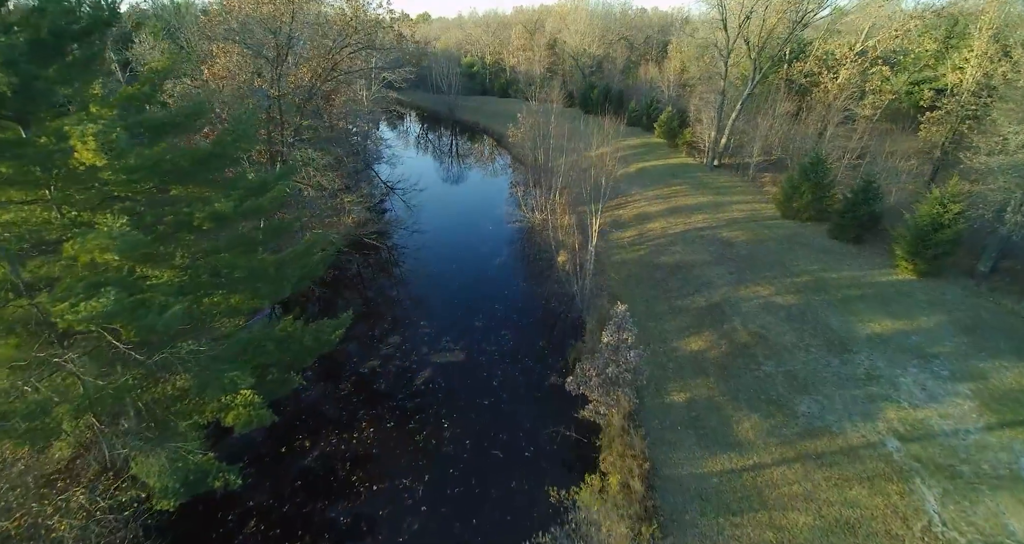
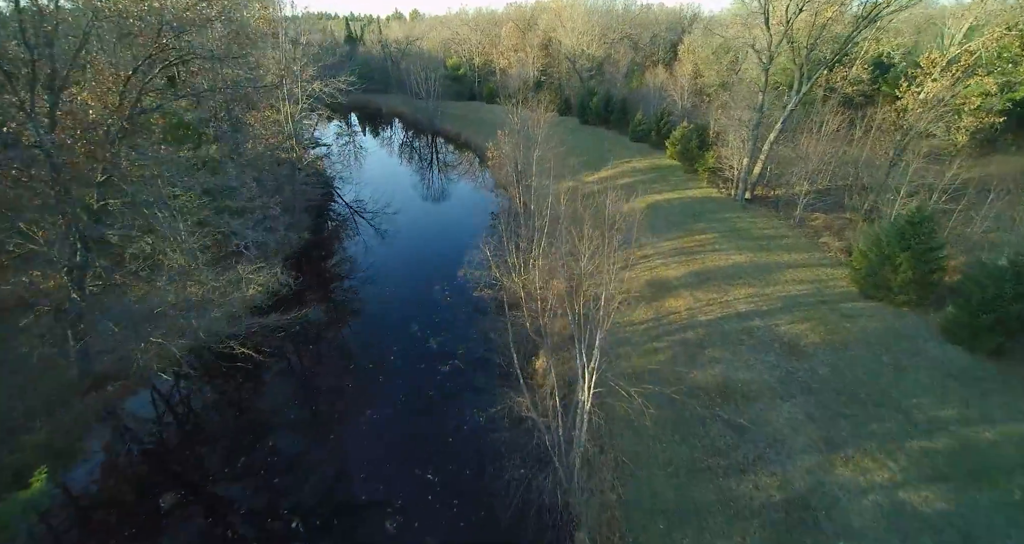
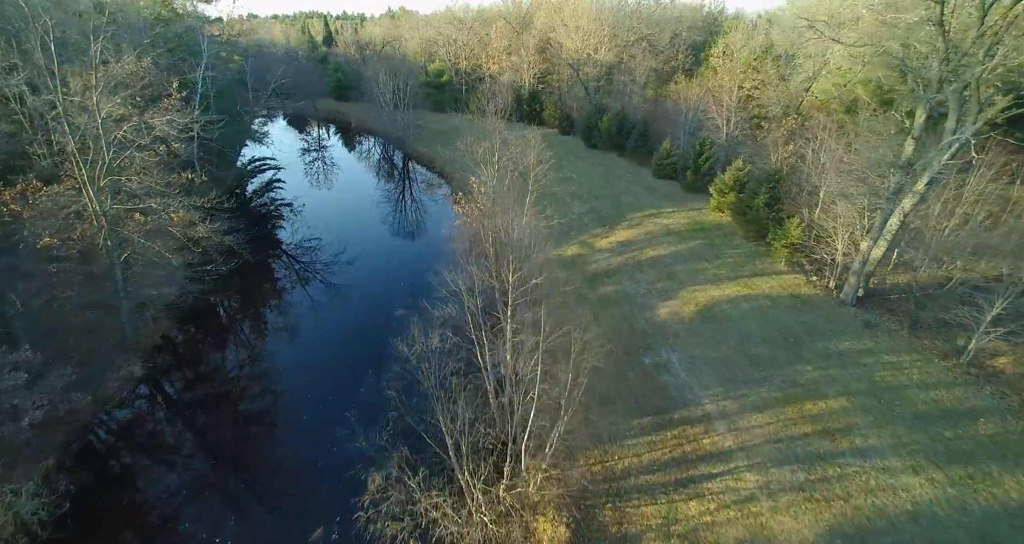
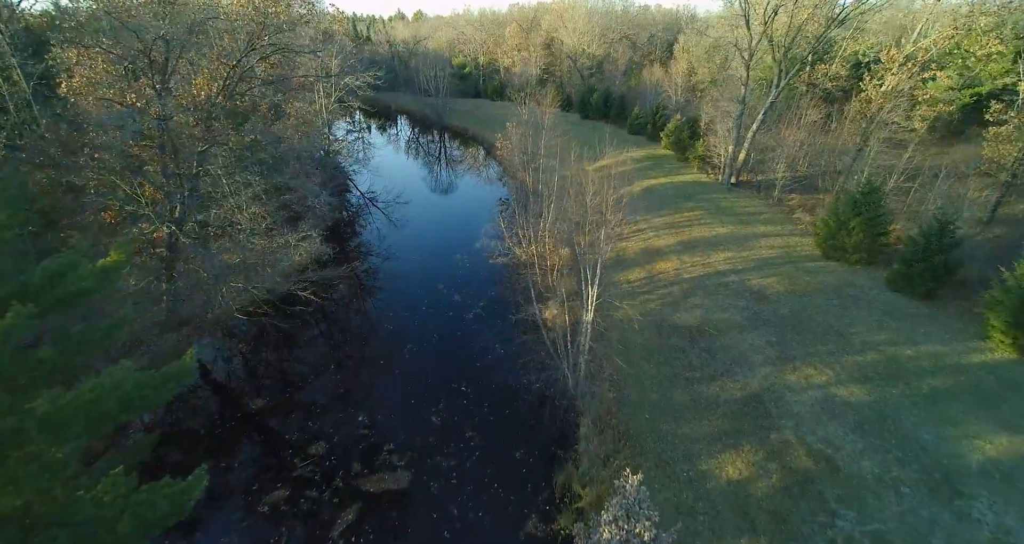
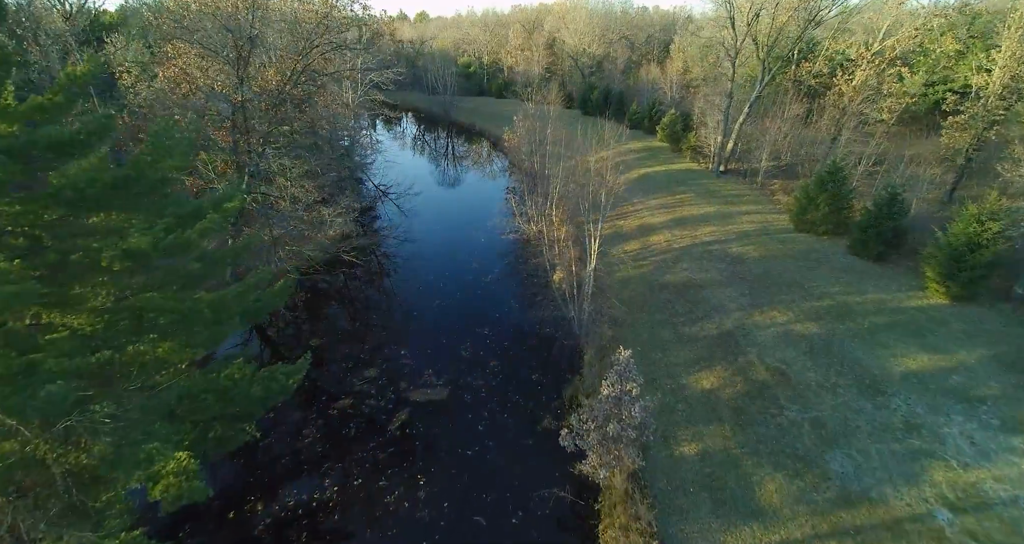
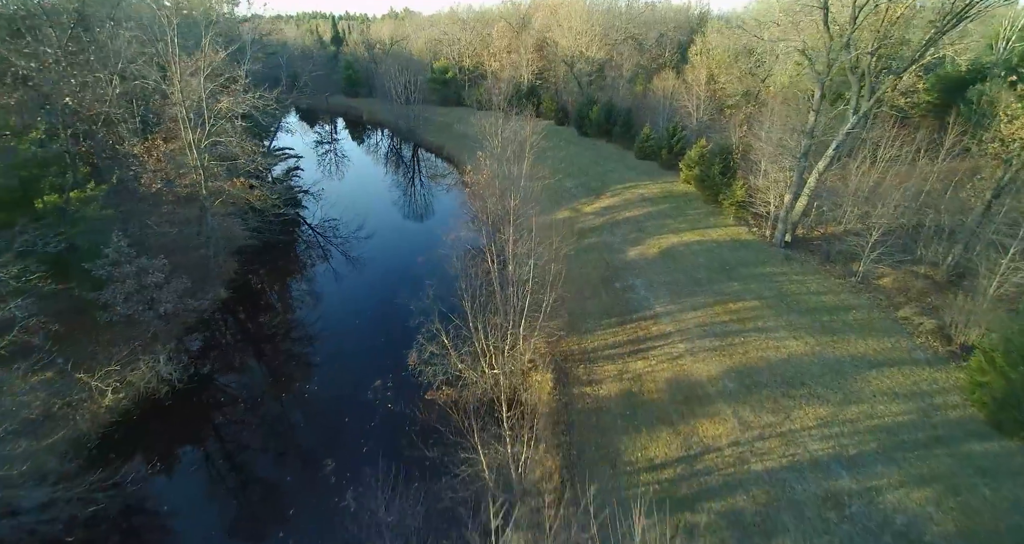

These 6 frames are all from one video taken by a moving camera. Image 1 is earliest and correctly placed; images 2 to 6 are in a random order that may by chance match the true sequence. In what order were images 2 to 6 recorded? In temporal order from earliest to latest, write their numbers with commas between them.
5, 4, 2, 6, 3
